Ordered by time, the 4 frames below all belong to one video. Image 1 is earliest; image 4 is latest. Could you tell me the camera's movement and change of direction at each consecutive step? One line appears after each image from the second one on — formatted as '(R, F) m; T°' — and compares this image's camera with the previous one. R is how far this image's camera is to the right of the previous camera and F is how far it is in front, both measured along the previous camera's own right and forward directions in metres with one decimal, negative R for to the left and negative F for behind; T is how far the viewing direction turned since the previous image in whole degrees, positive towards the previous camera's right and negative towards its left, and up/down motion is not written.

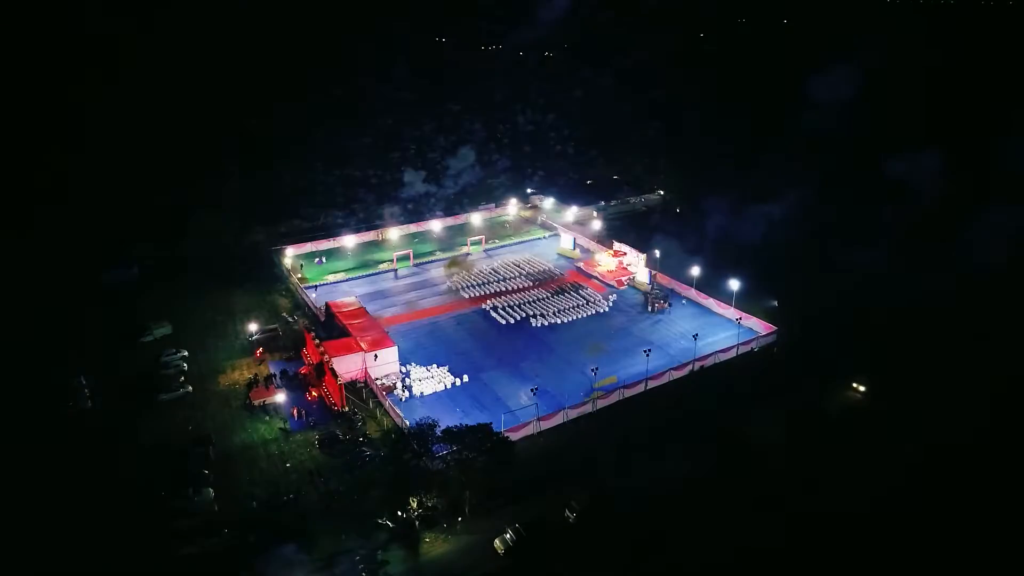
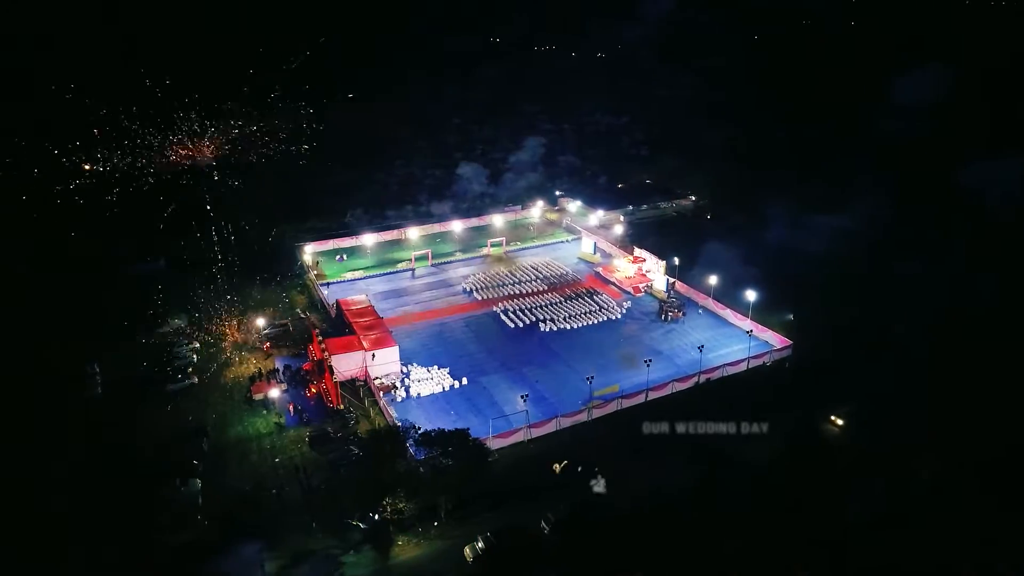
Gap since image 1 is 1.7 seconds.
(+1.3, +0.2) m; -4°
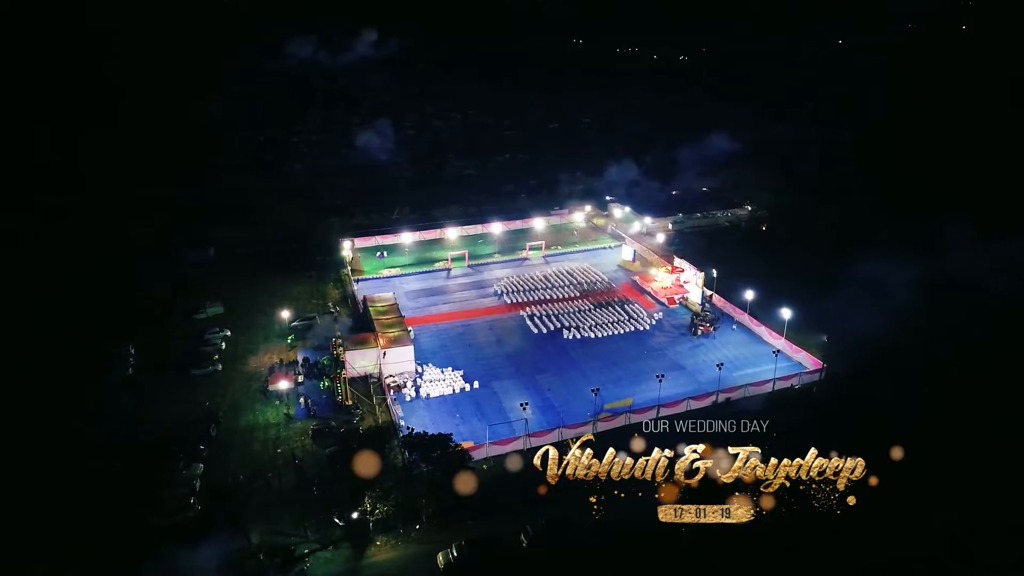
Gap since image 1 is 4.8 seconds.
(+1.6, +0.3) m; -6°
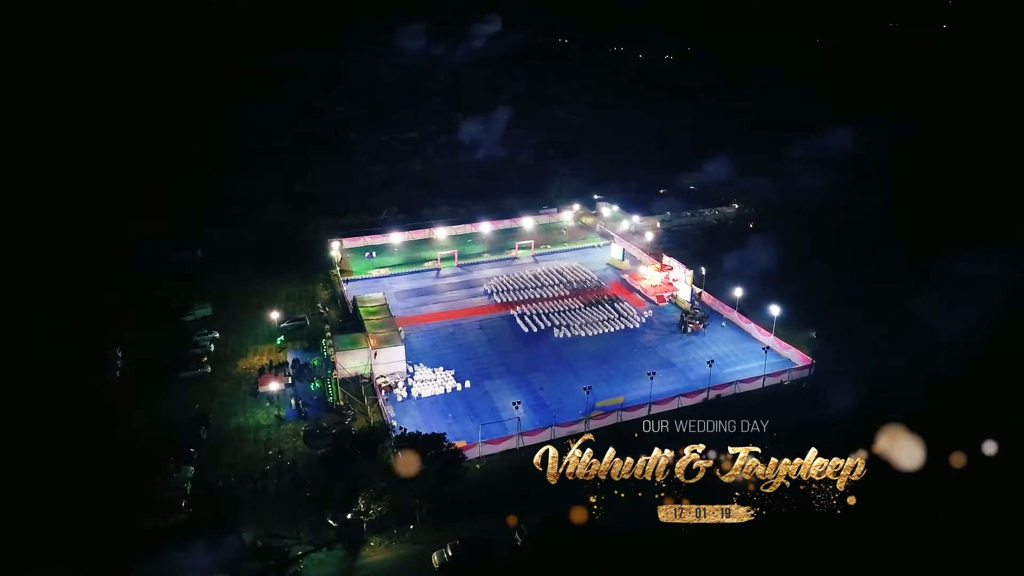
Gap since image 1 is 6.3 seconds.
(-0.1, 0.0) m; +1°
